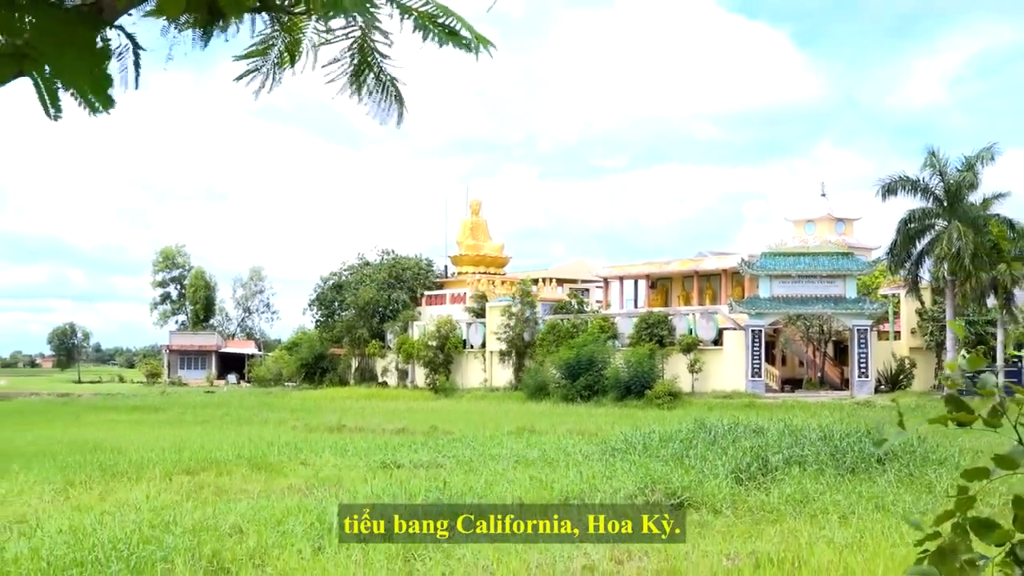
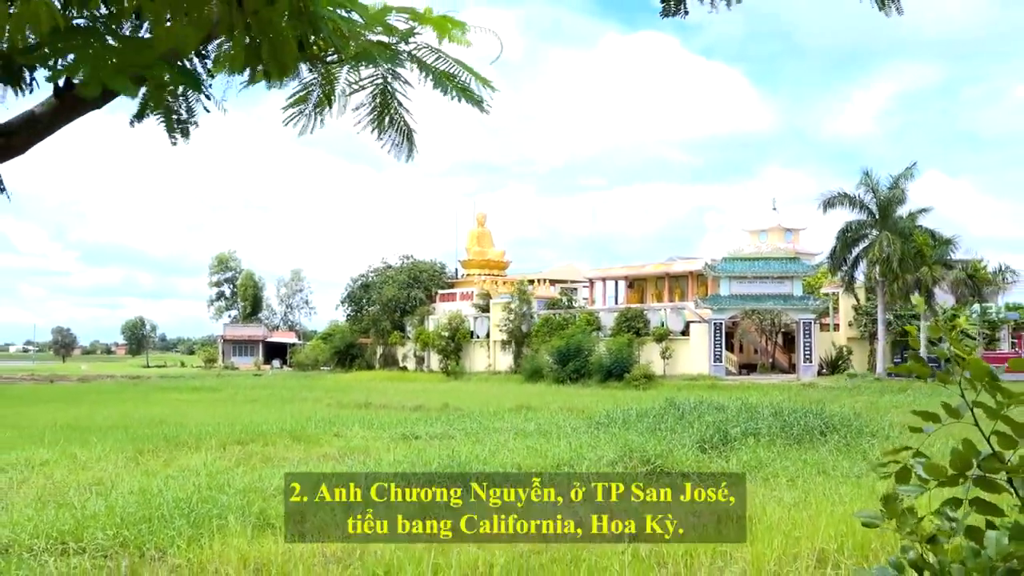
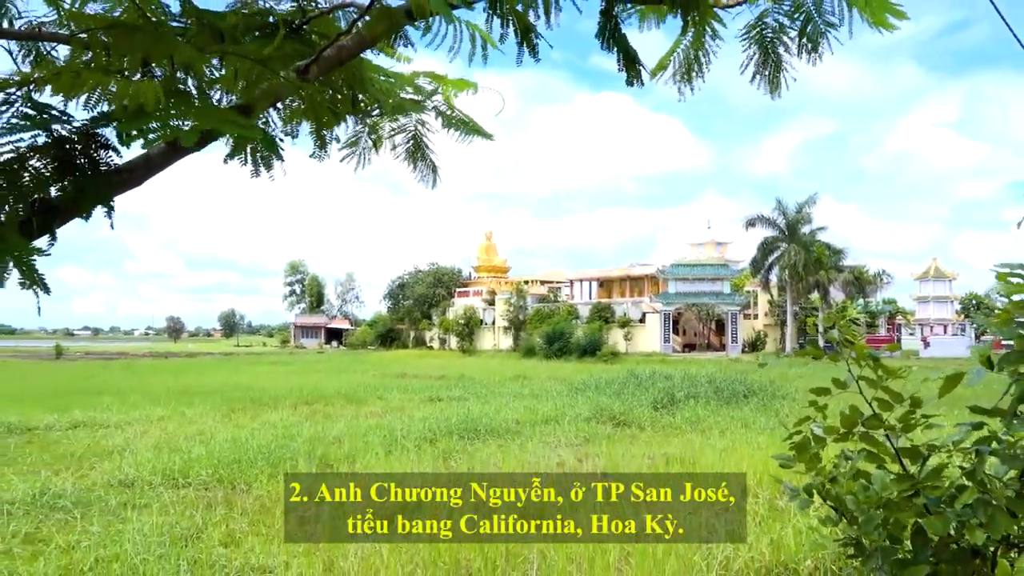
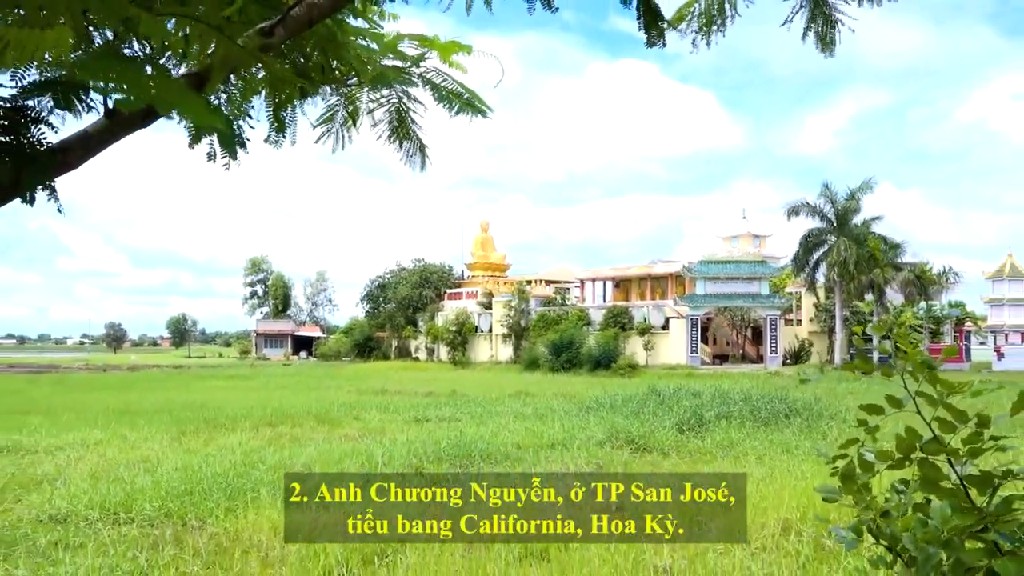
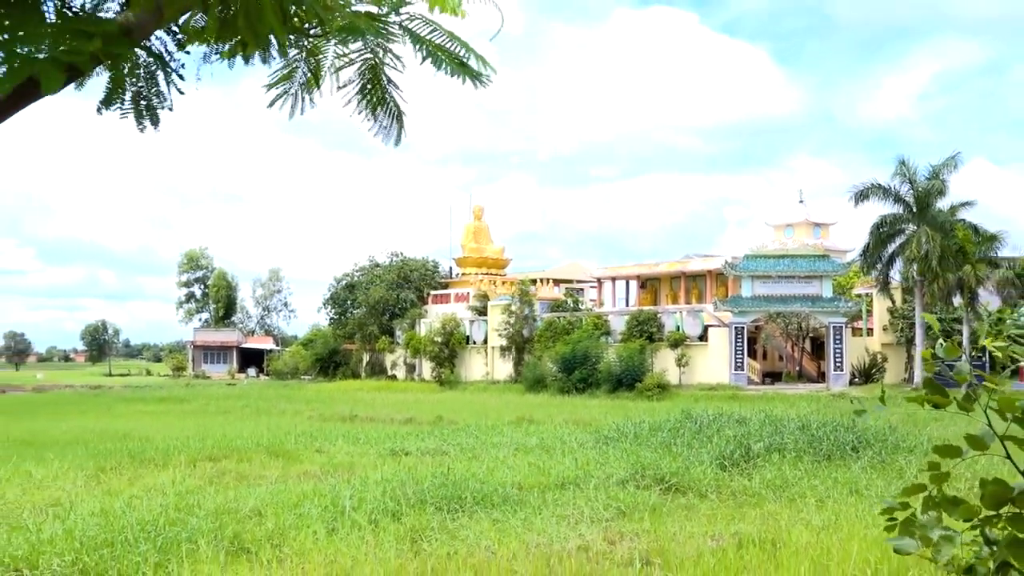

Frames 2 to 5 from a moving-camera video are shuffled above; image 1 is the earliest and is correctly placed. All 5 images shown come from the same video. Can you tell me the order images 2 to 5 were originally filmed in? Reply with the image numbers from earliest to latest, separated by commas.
5, 2, 4, 3
